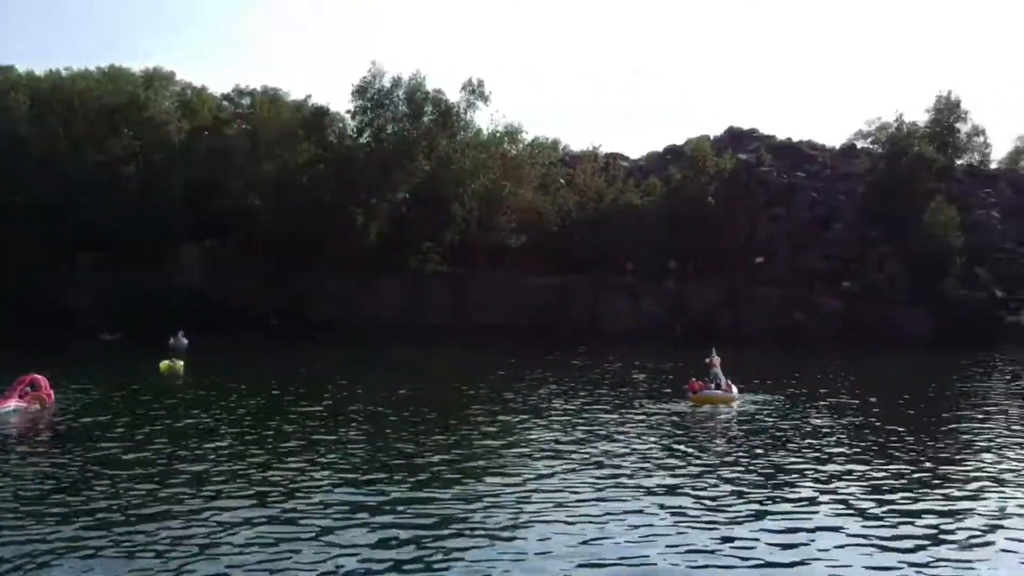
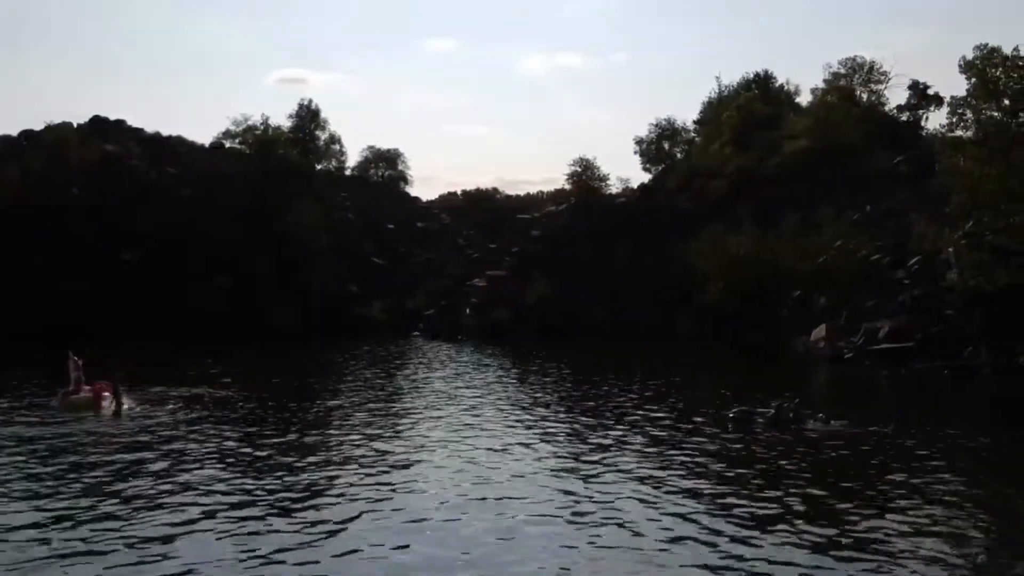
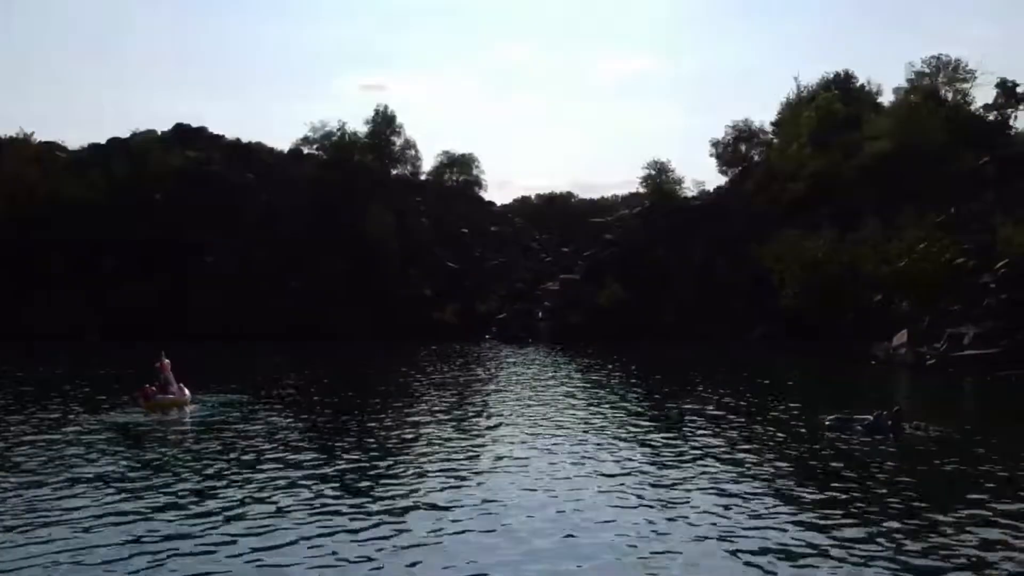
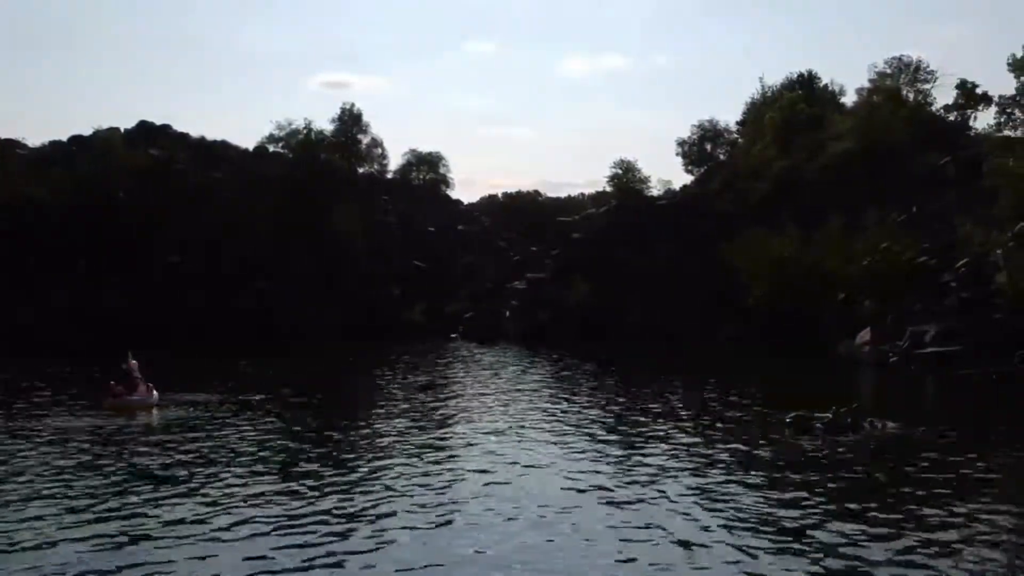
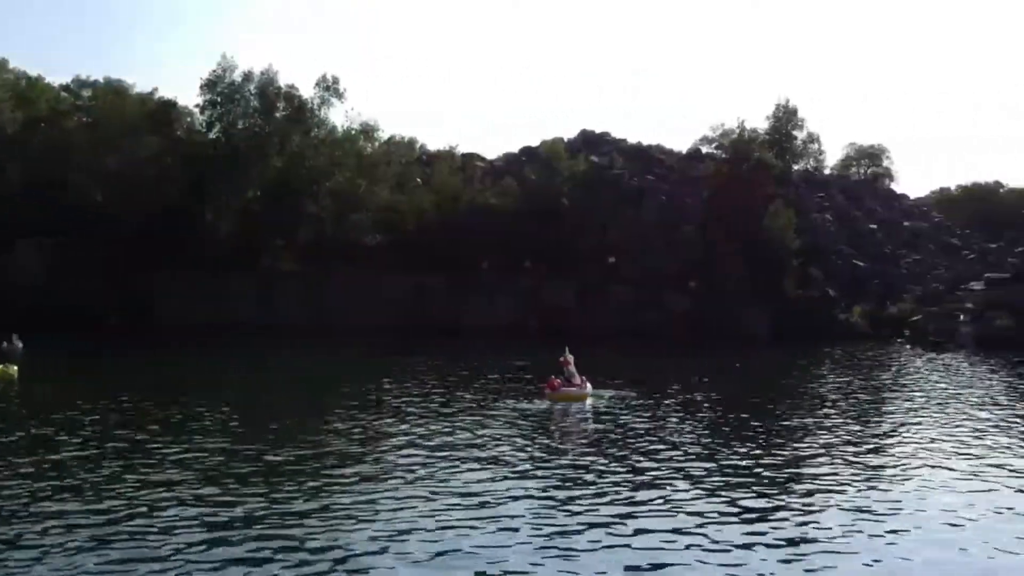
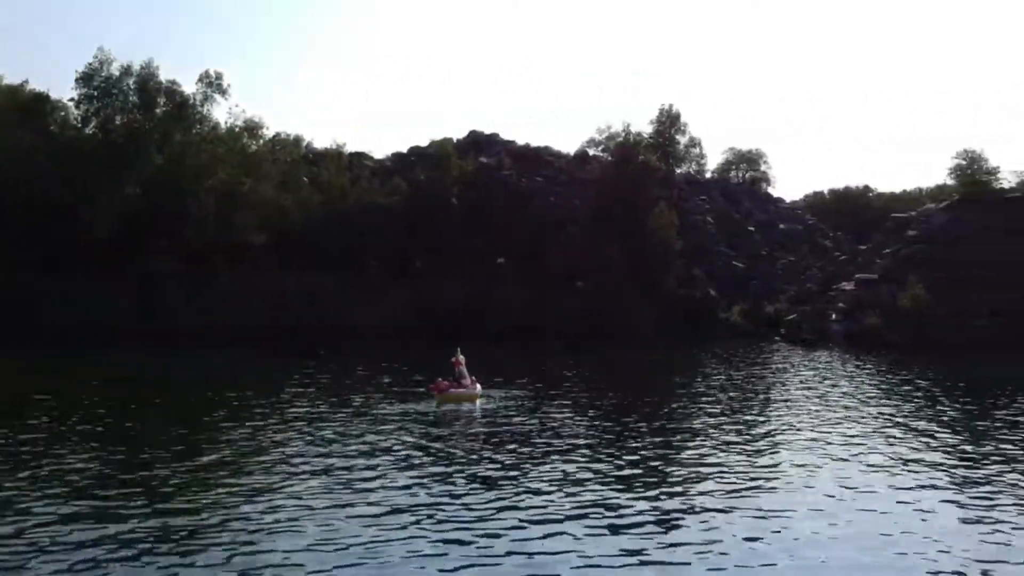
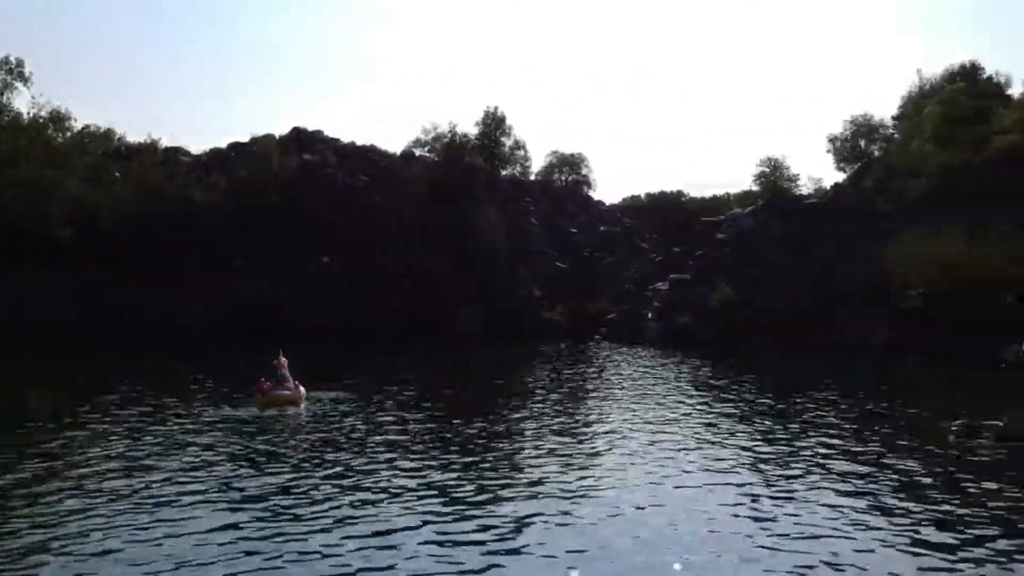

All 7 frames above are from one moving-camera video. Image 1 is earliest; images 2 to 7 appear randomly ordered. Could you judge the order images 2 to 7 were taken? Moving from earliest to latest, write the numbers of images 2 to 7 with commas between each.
5, 6, 7, 3, 4, 2
